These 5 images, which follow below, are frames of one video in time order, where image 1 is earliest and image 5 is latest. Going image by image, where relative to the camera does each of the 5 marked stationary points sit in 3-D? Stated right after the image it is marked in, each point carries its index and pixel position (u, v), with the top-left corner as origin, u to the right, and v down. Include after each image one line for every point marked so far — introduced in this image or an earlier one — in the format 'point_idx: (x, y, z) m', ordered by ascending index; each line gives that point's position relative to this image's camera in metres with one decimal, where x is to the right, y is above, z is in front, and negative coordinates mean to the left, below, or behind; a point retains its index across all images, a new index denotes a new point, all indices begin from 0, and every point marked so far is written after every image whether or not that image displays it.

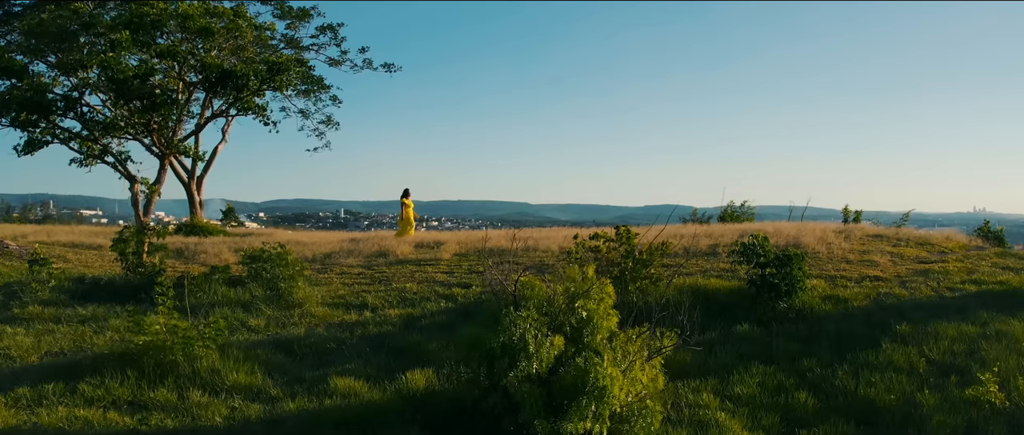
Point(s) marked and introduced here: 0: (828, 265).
0: (+4.0, -0.6, +8.6) m
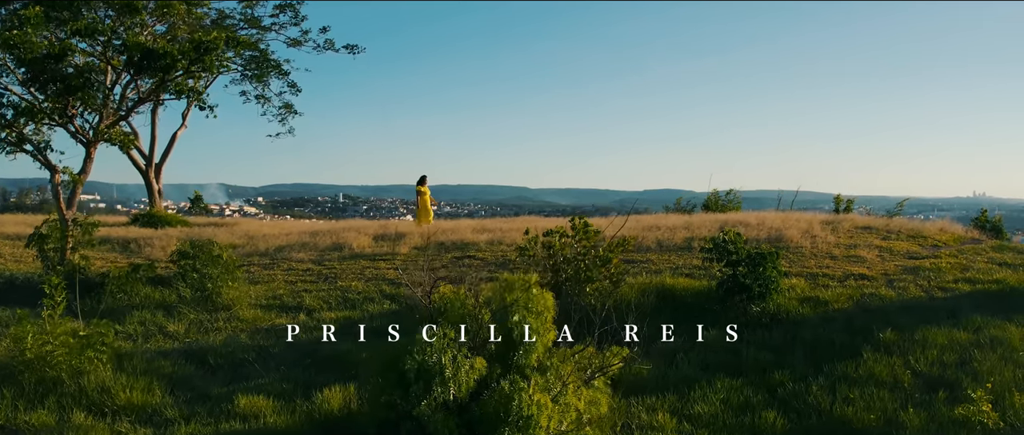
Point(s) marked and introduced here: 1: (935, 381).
0: (+3.5, -0.5, +7.9) m
1: (+3.4, -1.3, +5.3) m
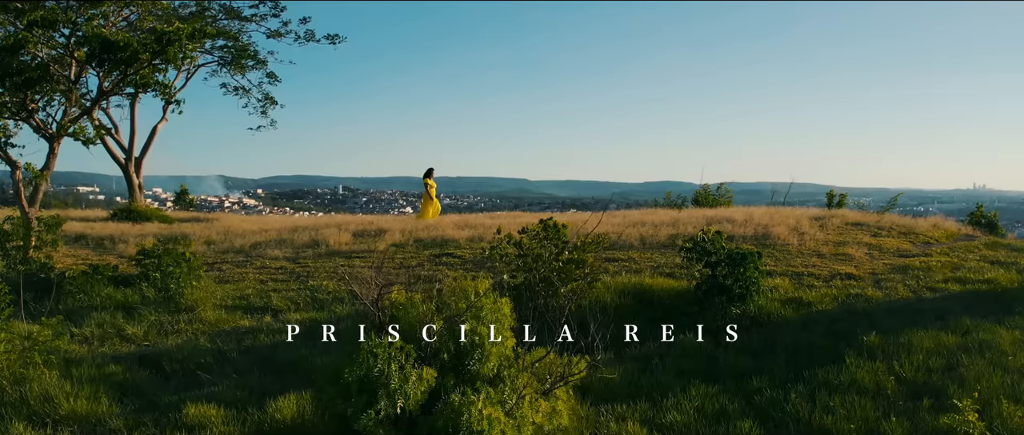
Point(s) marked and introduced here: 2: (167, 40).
0: (+3.2, -0.5, +7.7) m
1: (+3.1, -1.3, +5.1) m
2: (-3.8, +2.0, +7.4) m
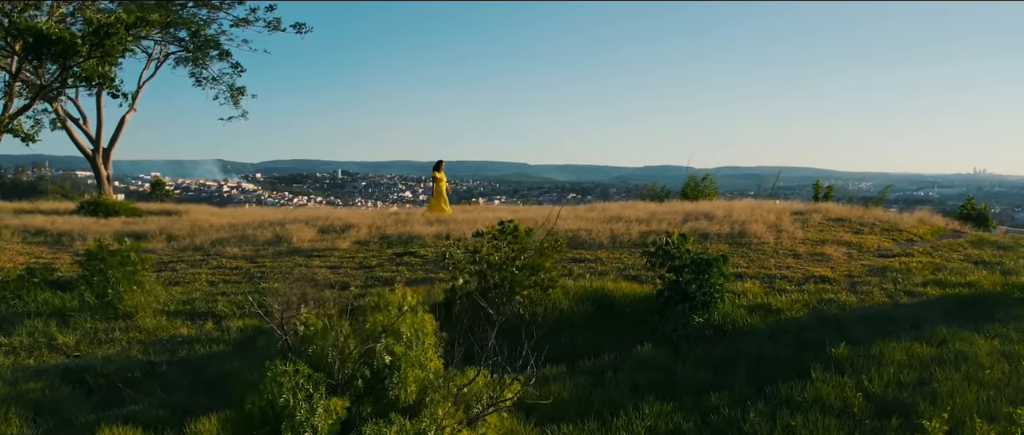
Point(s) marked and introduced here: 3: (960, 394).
0: (+2.8, -0.5, +7.3) m
1: (+2.7, -1.3, +4.8) m
2: (-4.2, +1.9, +7.0) m
3: (+3.2, -1.3, +4.7) m
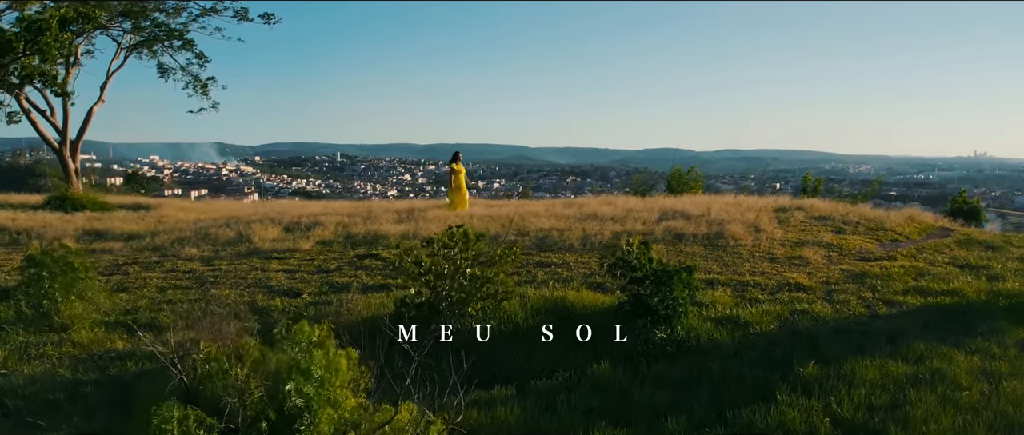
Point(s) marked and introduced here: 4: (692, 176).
0: (+2.4, -0.5, +7.0) m
1: (+2.3, -1.4, +4.4) m
2: (-4.6, +1.9, +6.6) m
3: (+2.8, -1.4, +4.4) m
4: (+4.3, +1.0, +16.2) m
